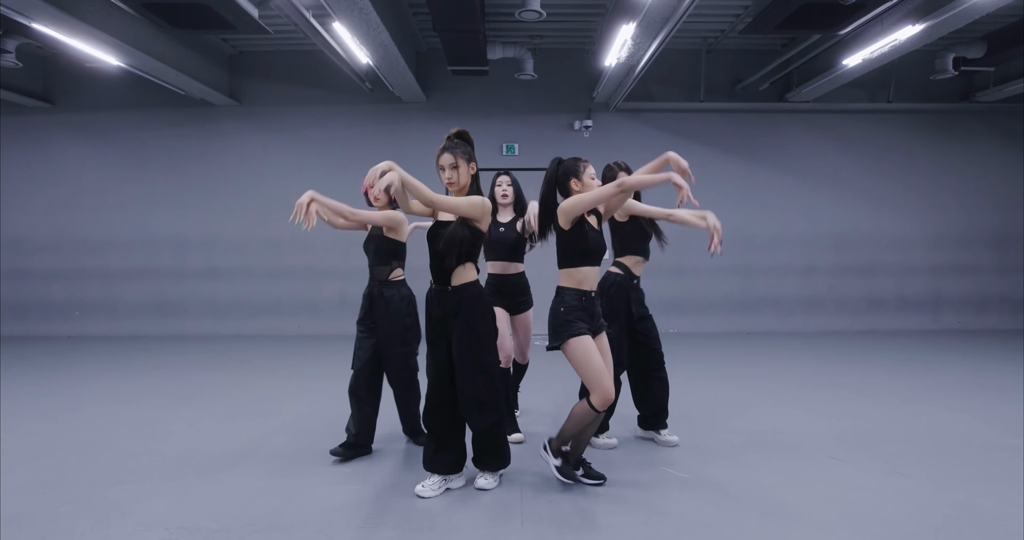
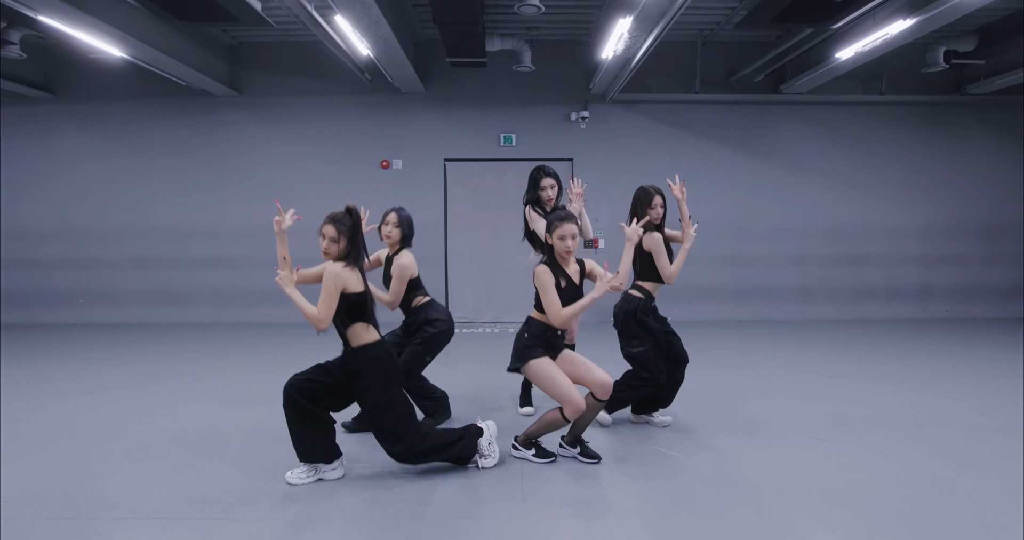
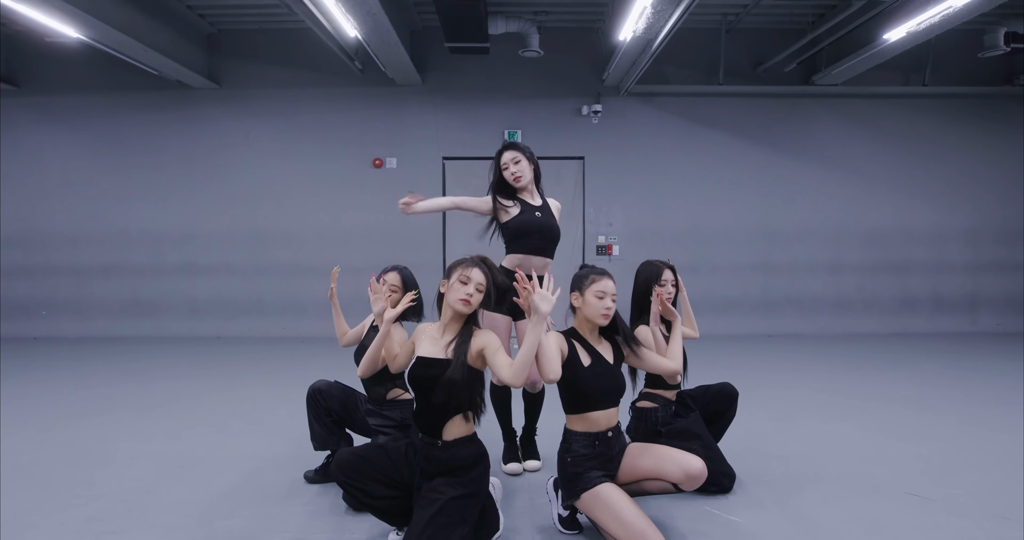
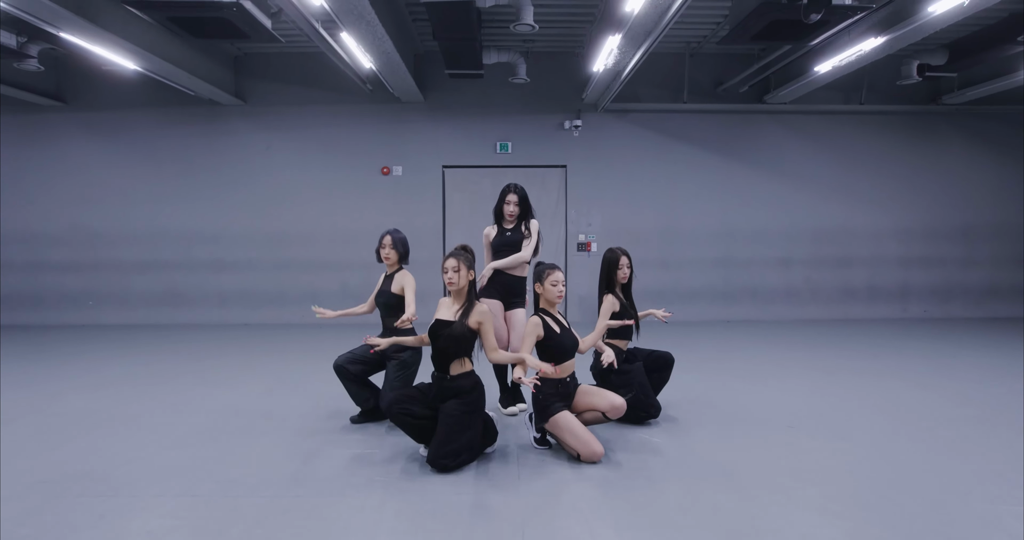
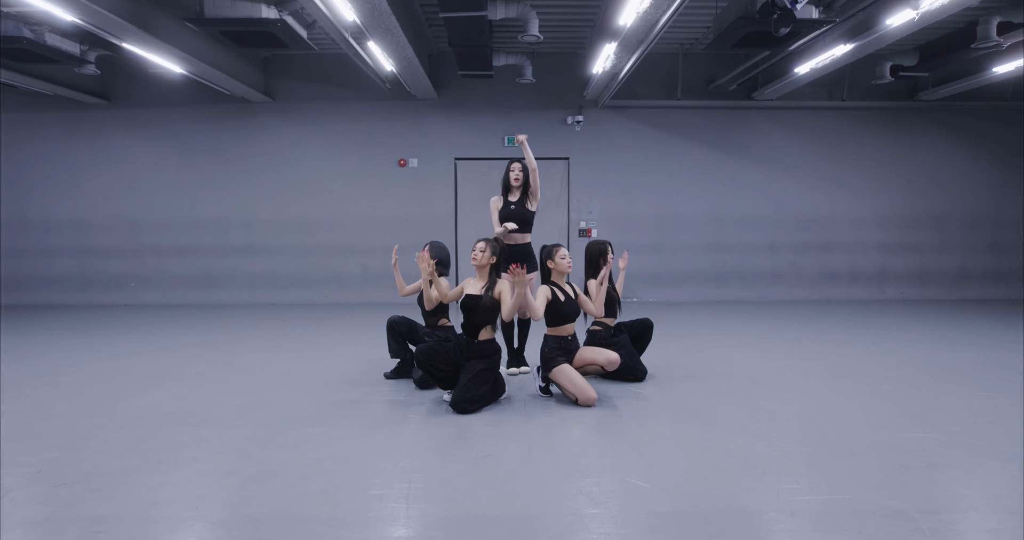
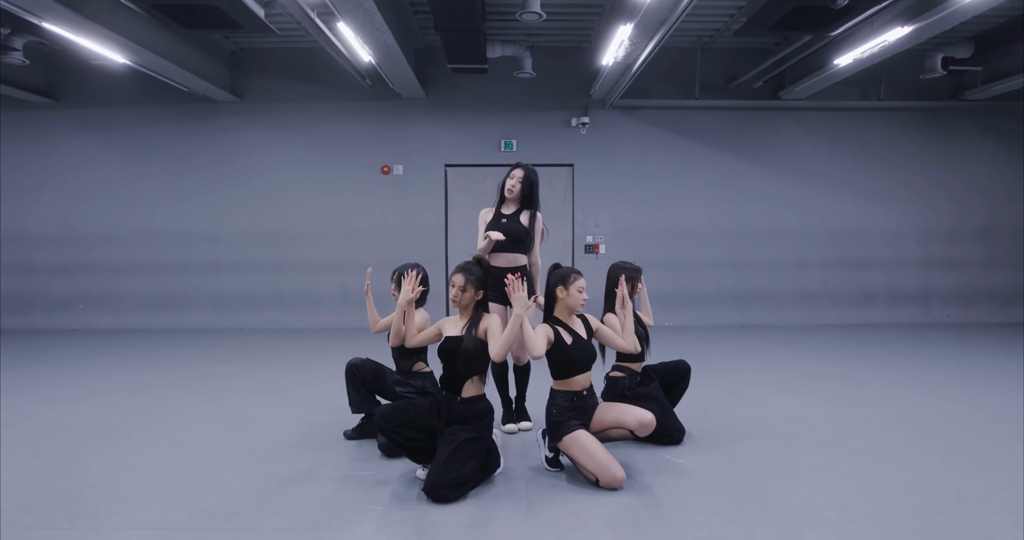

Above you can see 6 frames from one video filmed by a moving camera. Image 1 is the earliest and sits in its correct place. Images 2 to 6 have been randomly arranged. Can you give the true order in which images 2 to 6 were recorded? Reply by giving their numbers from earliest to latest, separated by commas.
4, 5, 6, 3, 2
